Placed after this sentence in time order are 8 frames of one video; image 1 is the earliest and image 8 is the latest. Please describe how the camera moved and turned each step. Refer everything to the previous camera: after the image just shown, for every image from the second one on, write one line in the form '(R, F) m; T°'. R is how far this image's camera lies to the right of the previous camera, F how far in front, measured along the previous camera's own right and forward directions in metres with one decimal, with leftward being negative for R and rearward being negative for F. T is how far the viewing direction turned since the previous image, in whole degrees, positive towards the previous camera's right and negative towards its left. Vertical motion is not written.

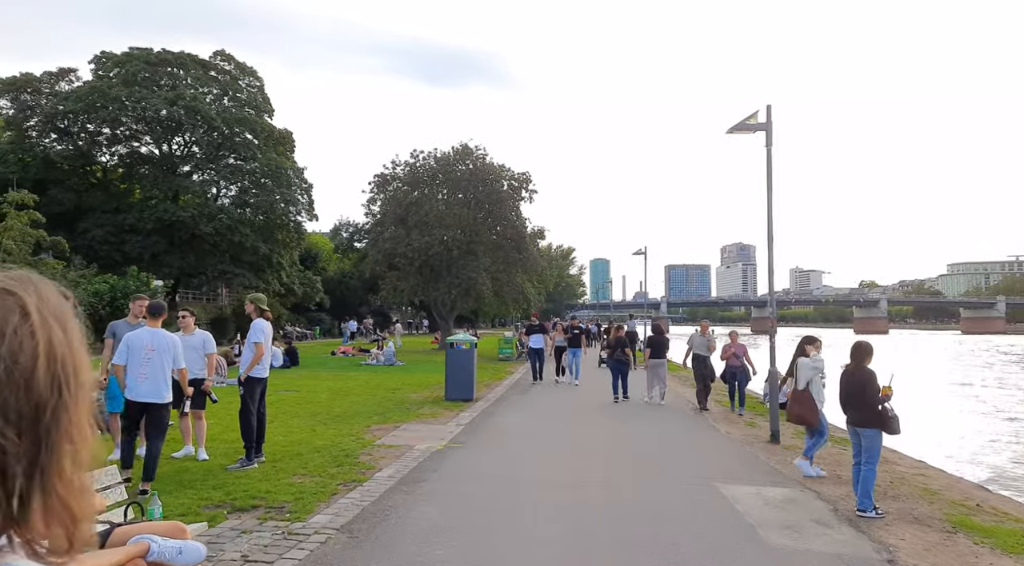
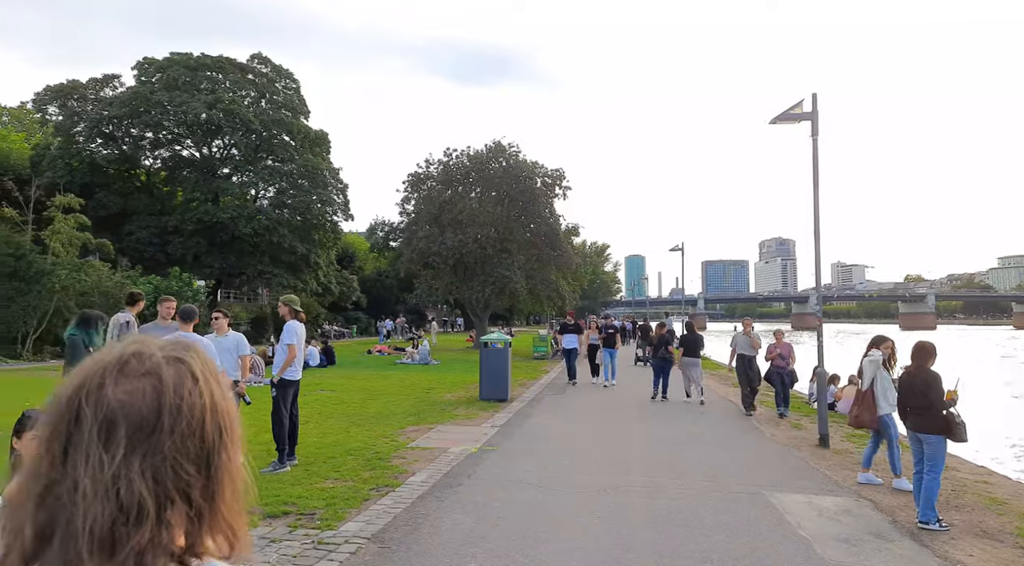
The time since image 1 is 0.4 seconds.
(0.0, +0.2) m; -3°
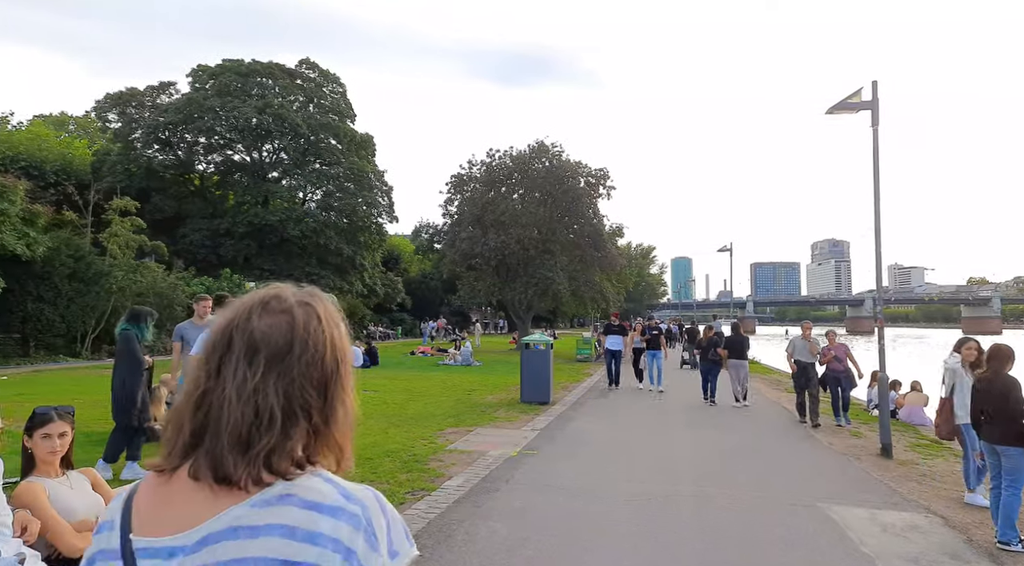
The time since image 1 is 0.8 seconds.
(+0.1, +0.3) m; -4°
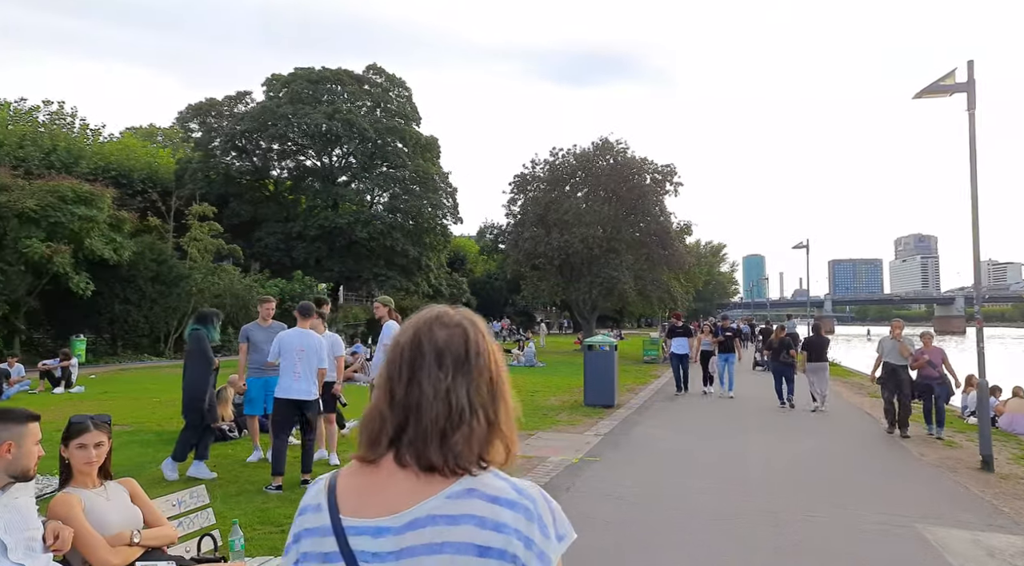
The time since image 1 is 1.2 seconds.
(+0.1, +0.3) m; -5°
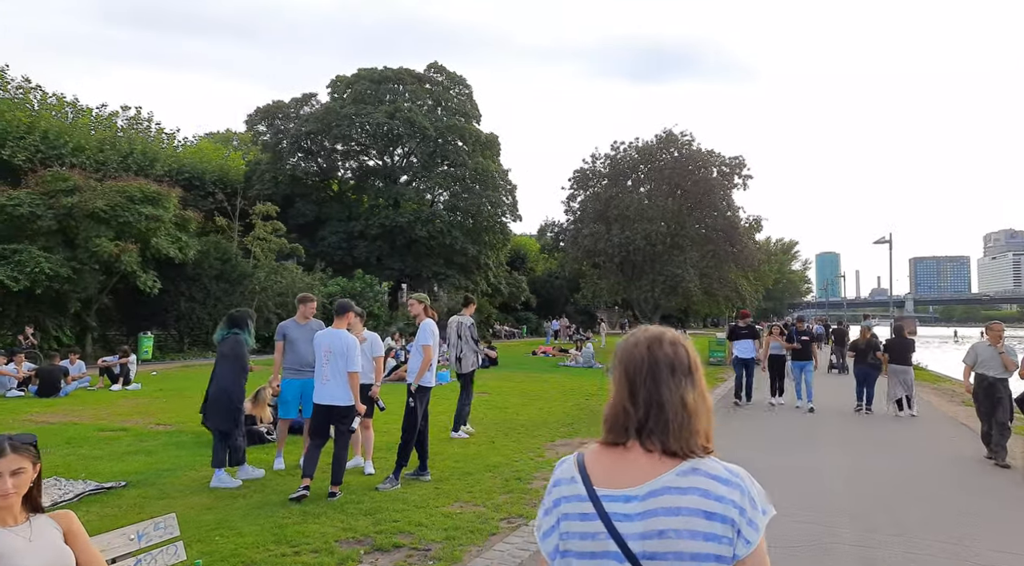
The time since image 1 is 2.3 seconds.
(+0.2, +0.7) m; -5°
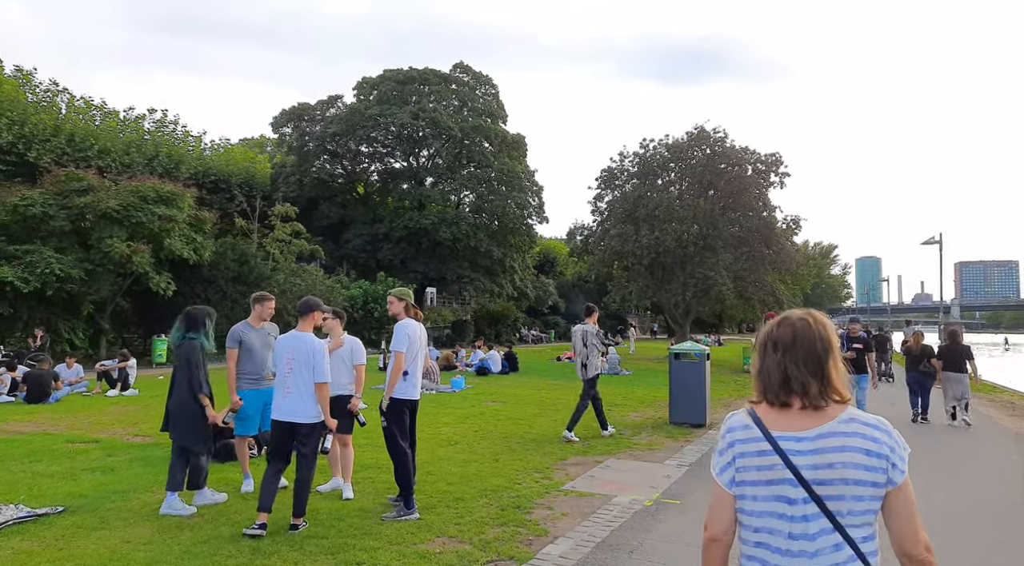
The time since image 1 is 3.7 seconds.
(+0.3, +1.0) m; -3°
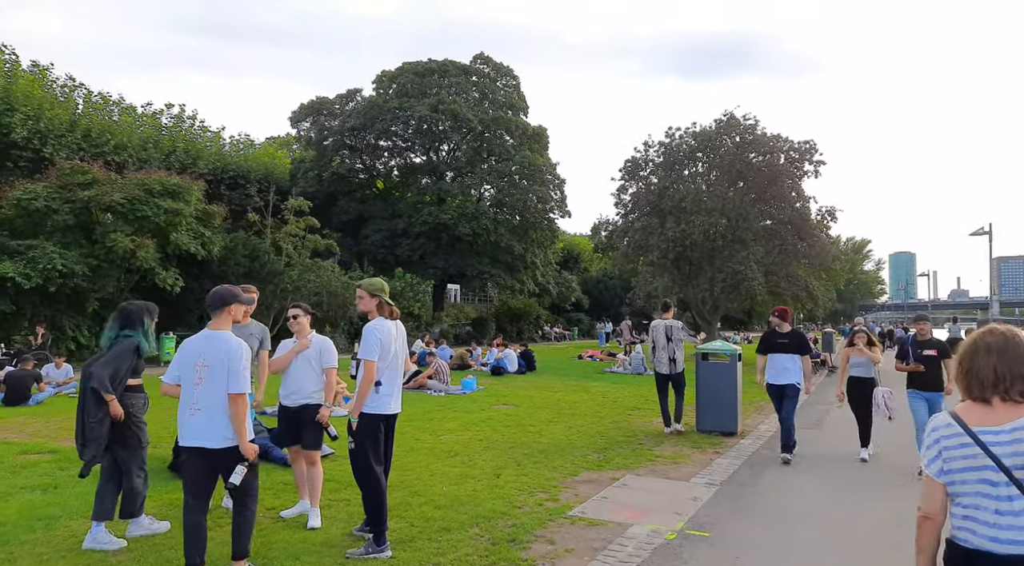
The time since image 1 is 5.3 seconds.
(+0.3, +1.1) m; -2°
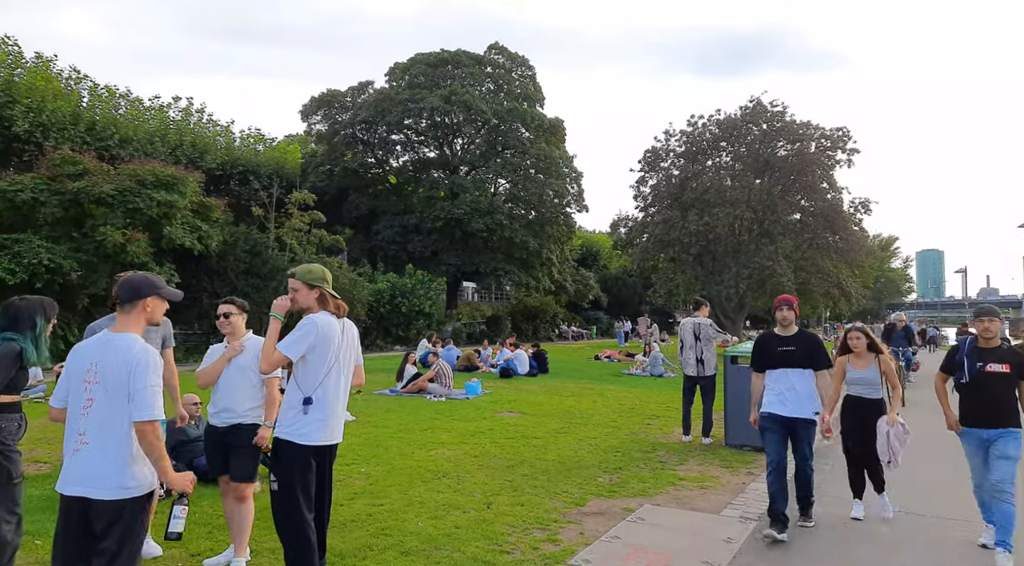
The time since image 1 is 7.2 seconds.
(+0.2, +1.3) m; -2°
